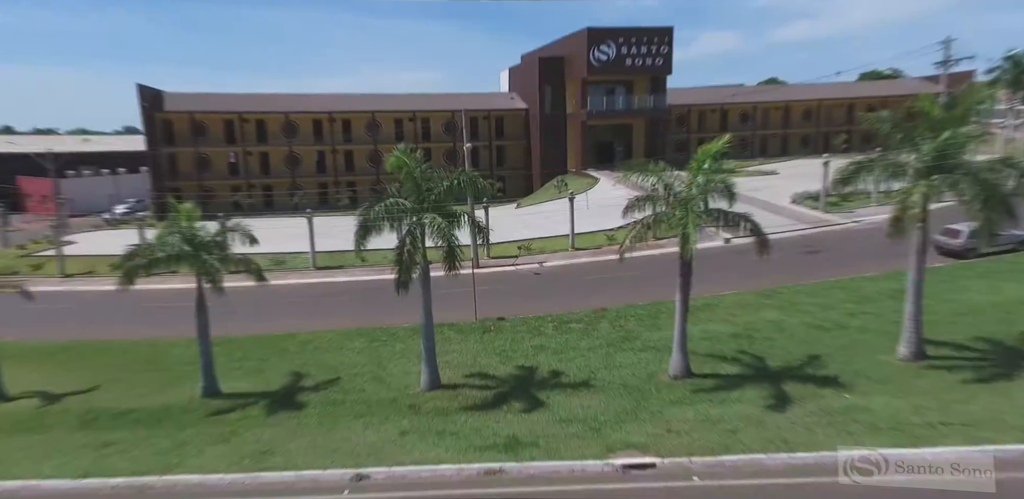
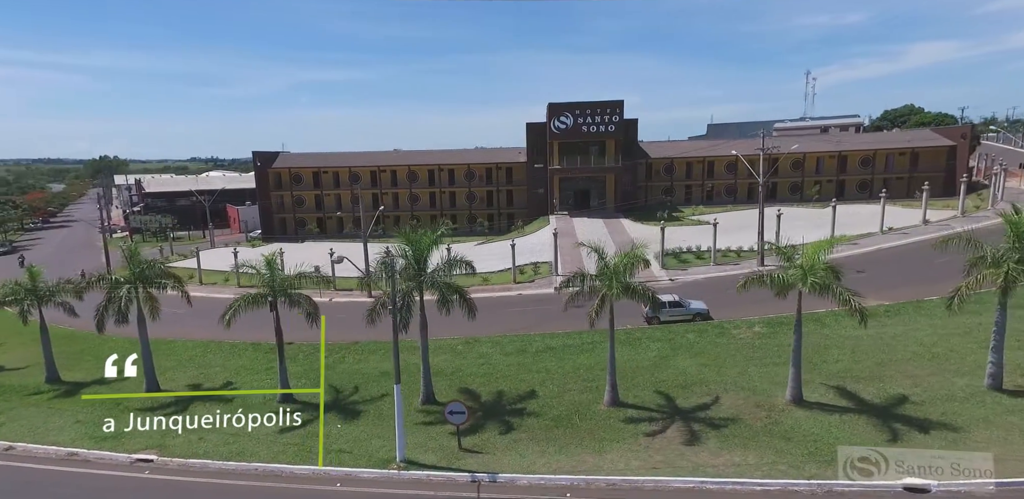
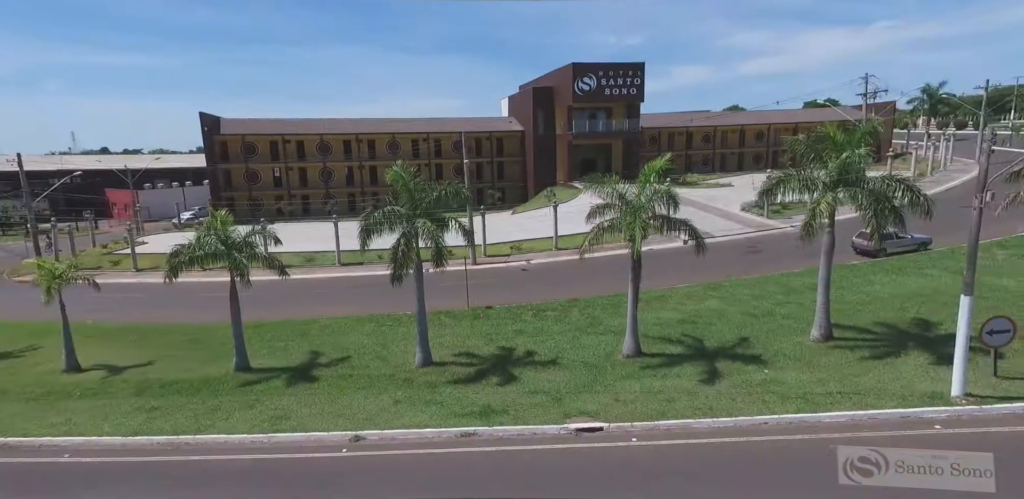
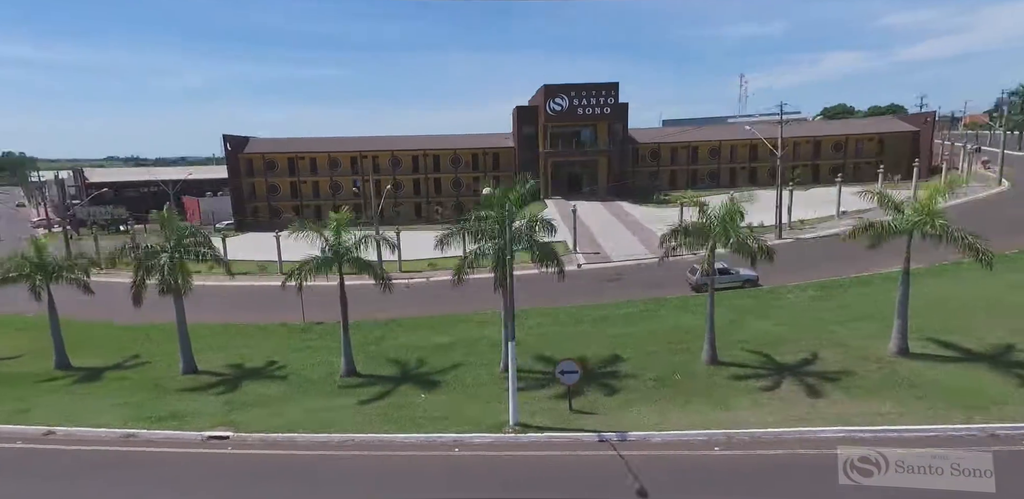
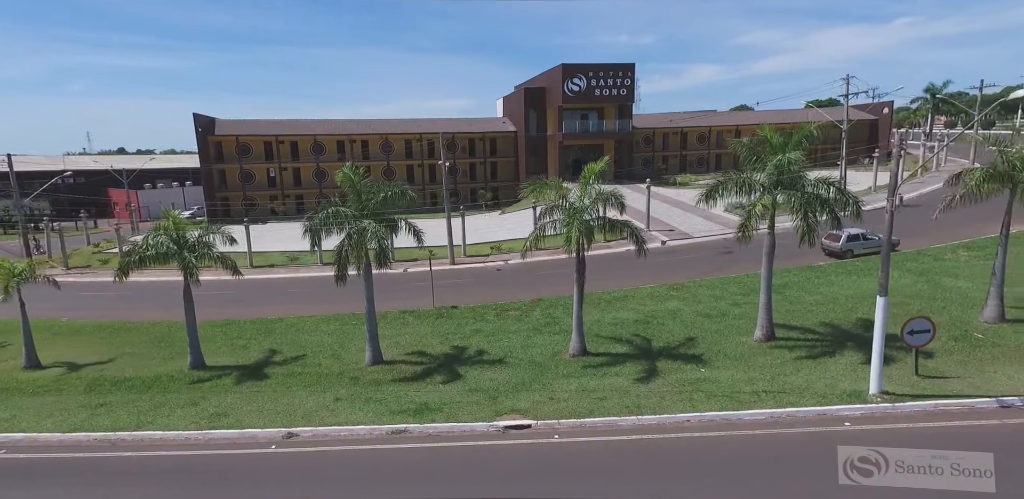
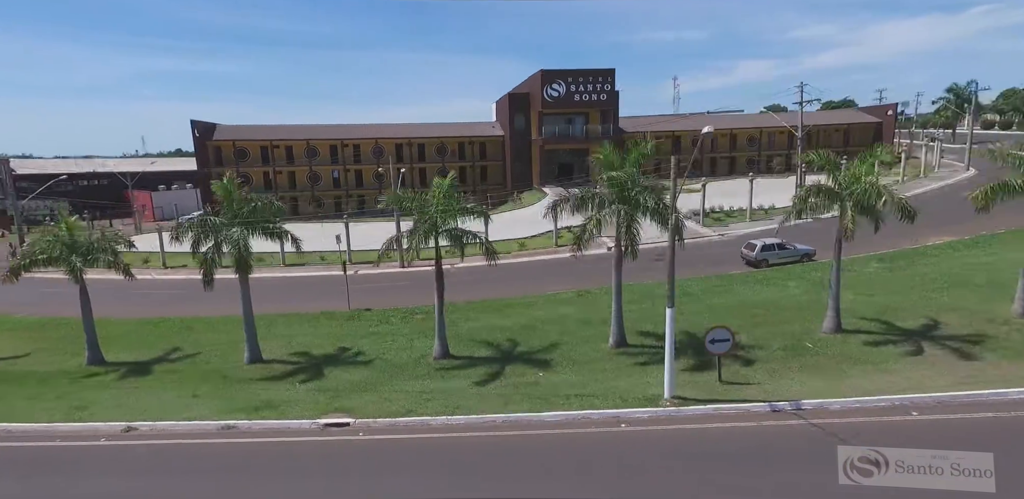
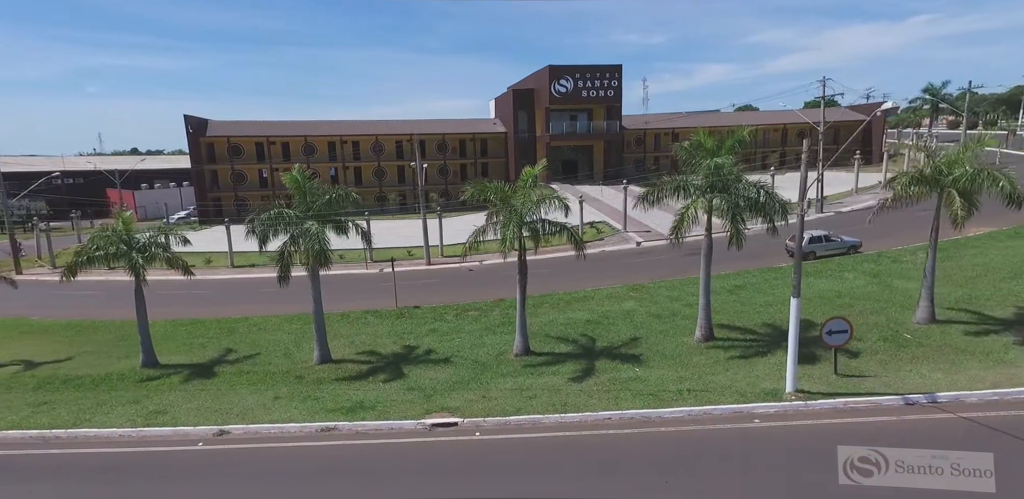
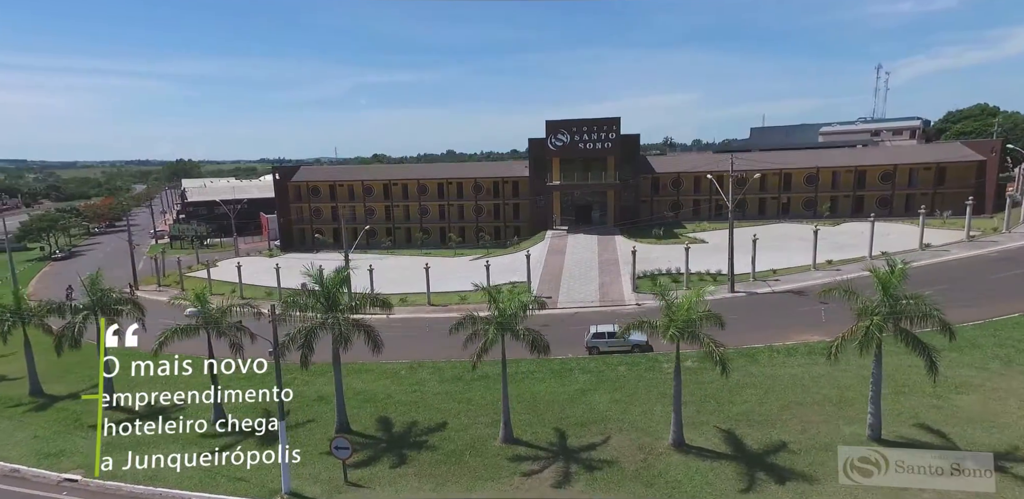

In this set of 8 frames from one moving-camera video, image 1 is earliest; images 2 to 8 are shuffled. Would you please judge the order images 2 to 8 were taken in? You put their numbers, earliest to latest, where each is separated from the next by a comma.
3, 5, 7, 6, 4, 2, 8
